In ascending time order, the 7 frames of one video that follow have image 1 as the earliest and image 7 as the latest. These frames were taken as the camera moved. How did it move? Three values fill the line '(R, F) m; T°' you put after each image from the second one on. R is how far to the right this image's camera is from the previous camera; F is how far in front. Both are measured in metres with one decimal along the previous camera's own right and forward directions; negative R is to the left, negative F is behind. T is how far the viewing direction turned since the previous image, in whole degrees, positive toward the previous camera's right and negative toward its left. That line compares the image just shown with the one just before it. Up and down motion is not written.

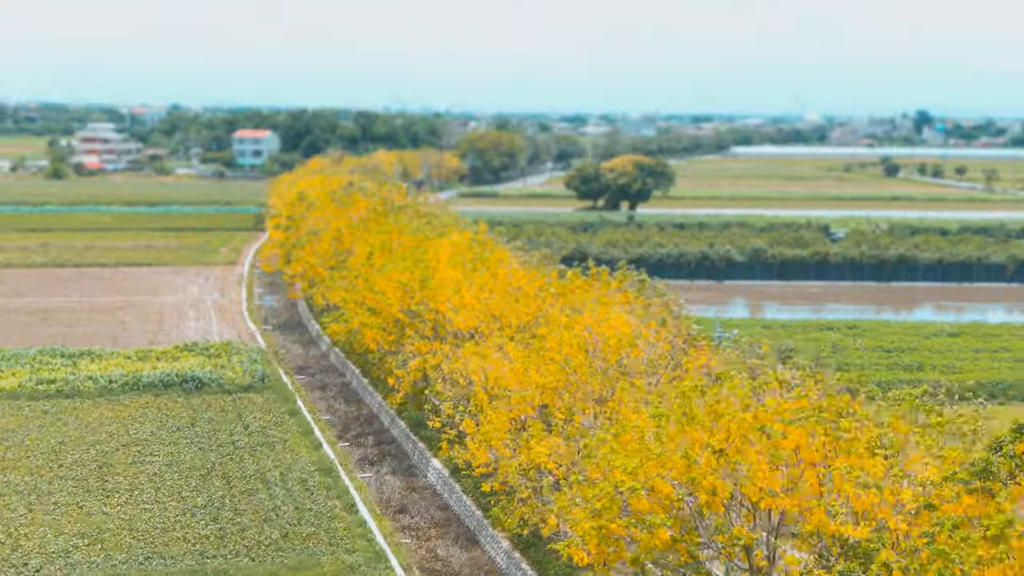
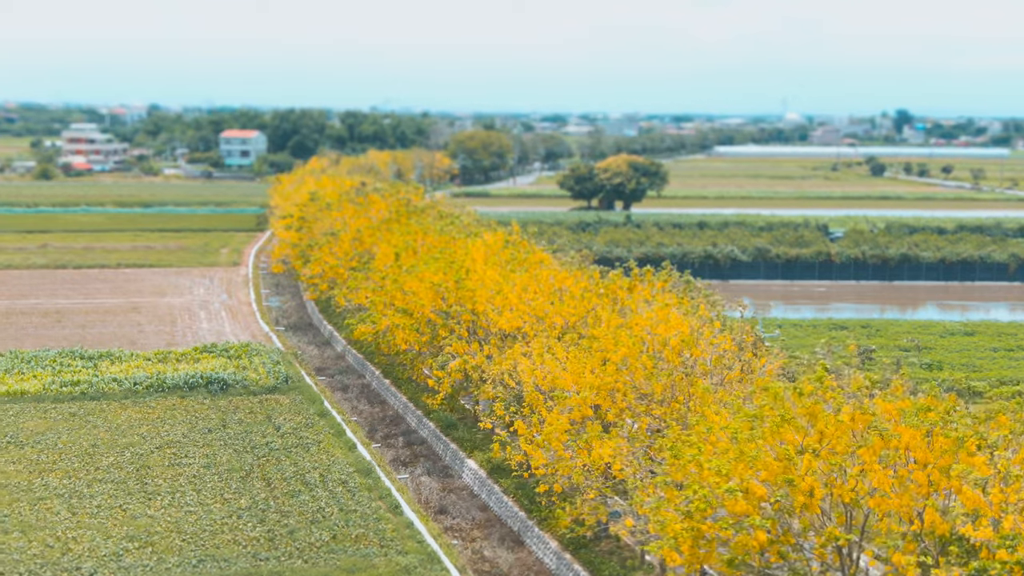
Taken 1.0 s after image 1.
(-0.8, +0.1) m; 0°
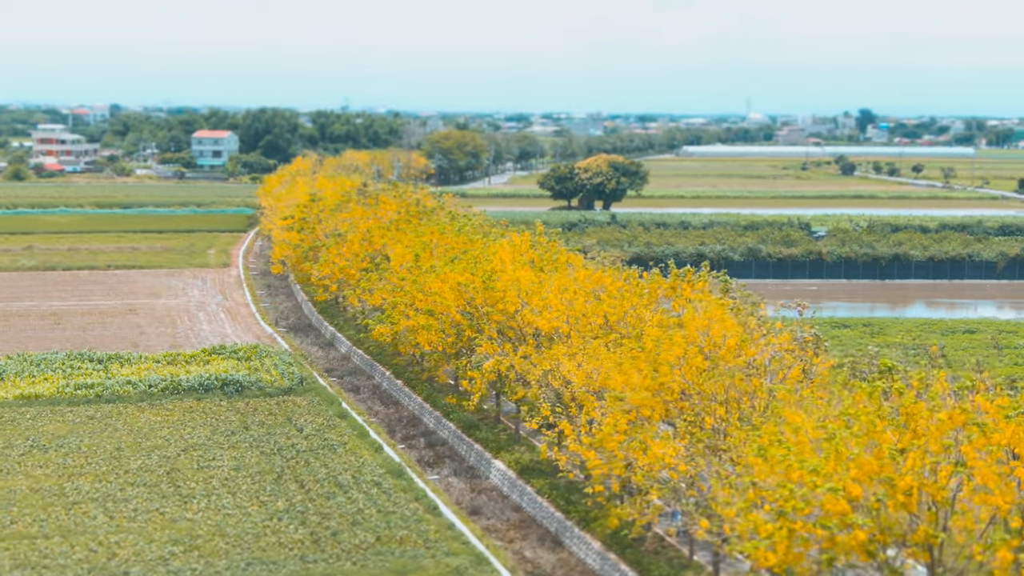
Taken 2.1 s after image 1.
(-0.9, 0.0) m; +1°
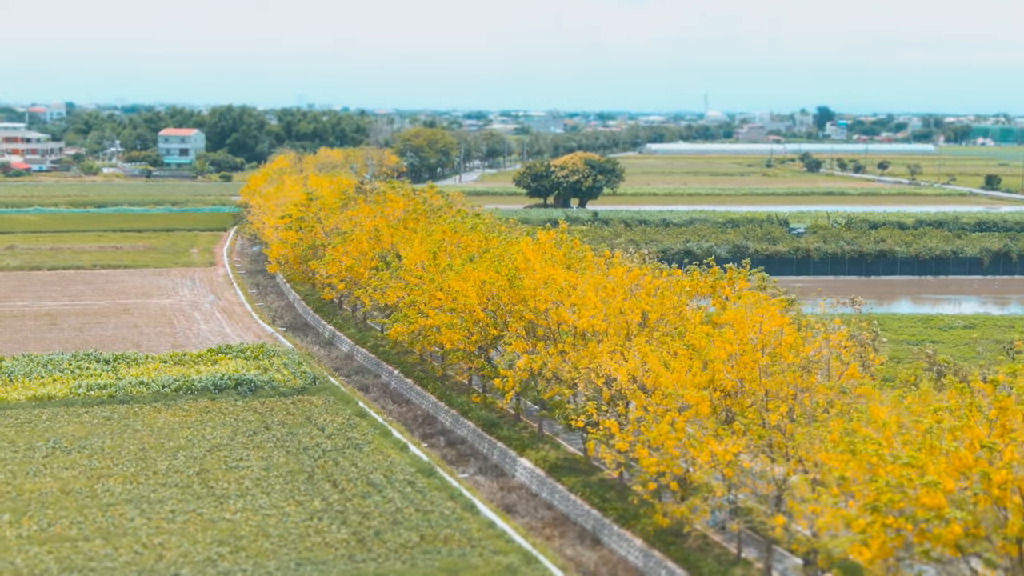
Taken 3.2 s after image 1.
(-0.9, 0.0) m; +1°
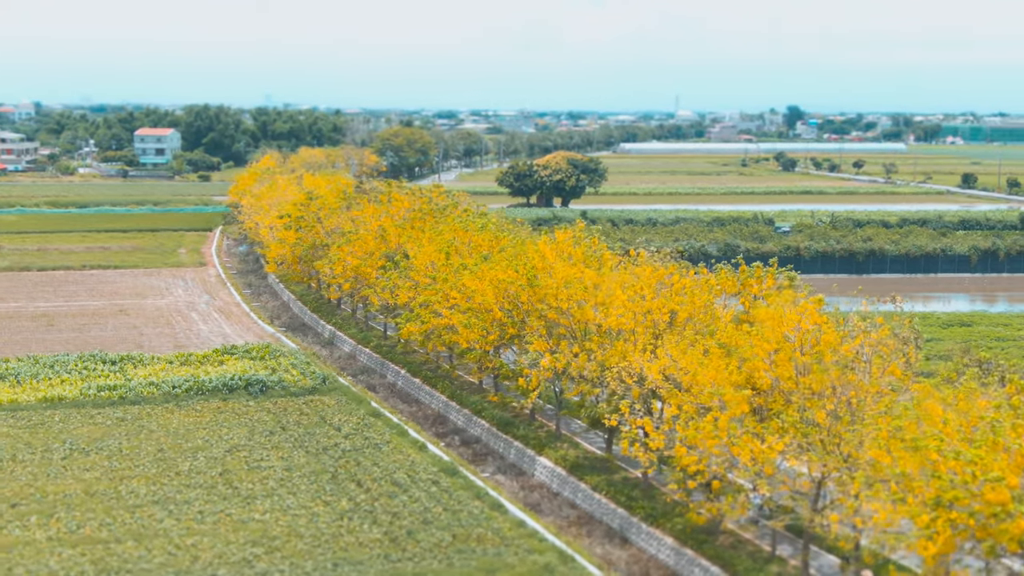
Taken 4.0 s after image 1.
(-0.7, 0.0) m; +1°
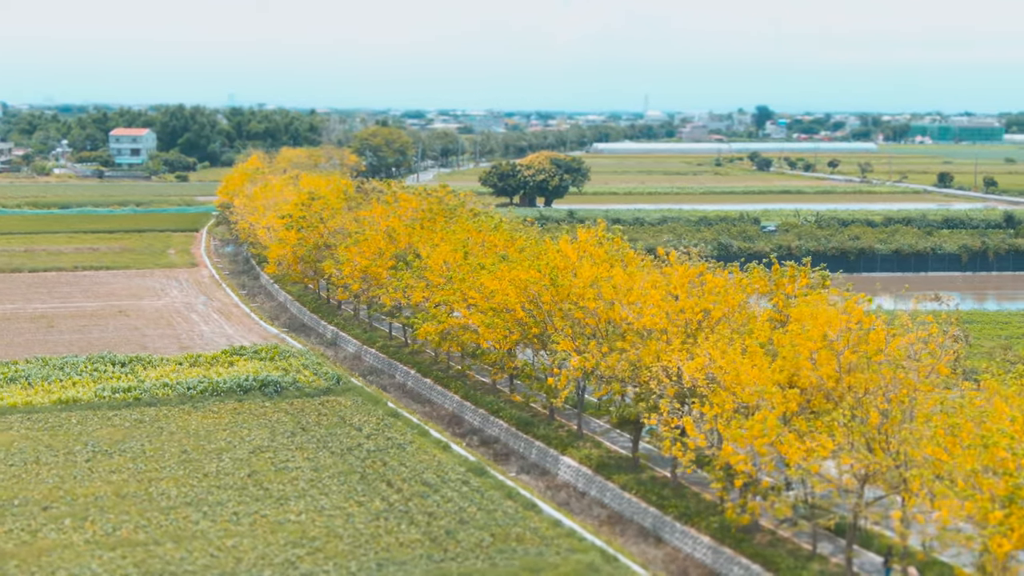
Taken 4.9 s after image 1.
(-0.7, 0.0) m; +1°
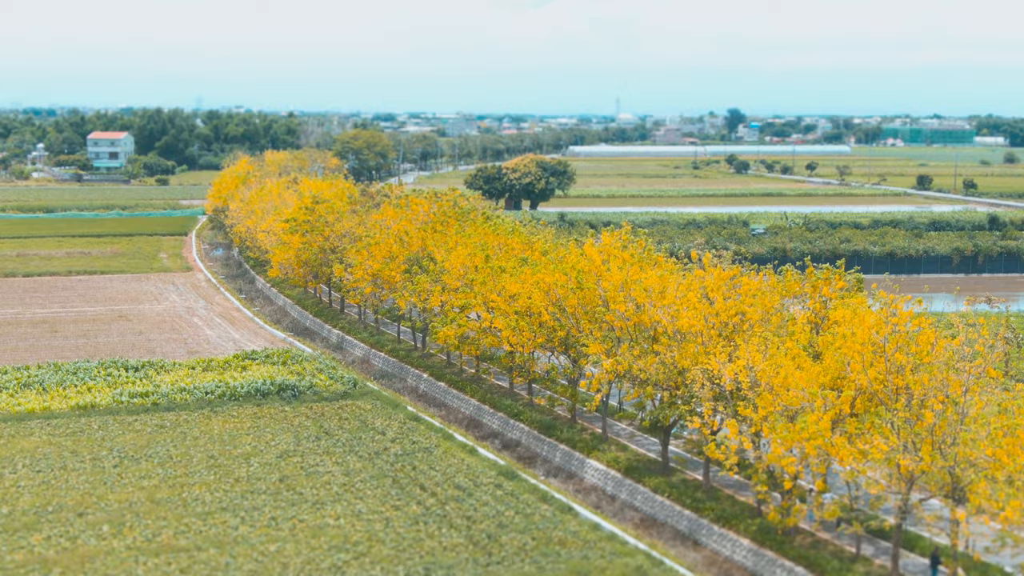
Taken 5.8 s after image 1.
(-0.8, 0.0) m; +1°
